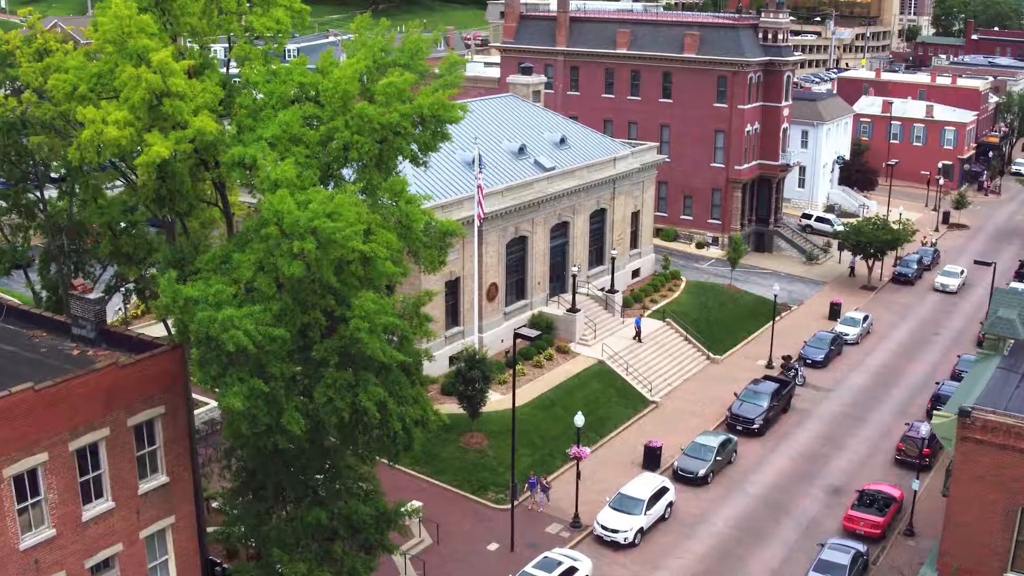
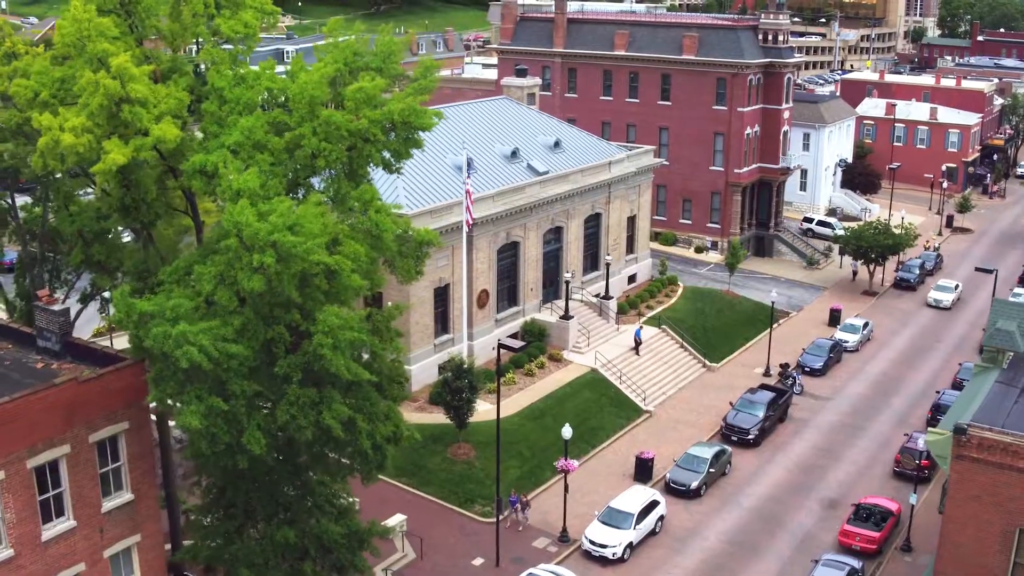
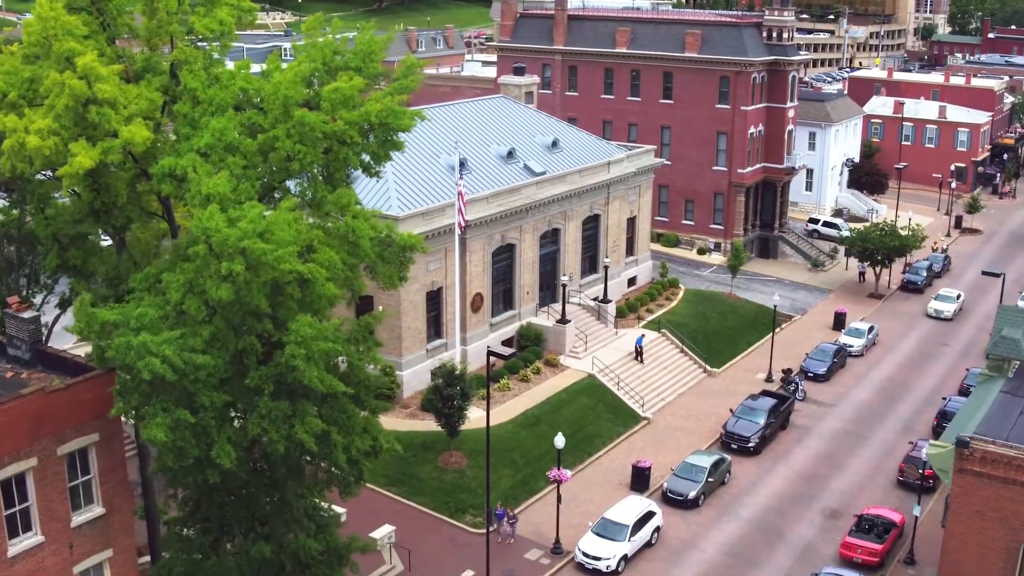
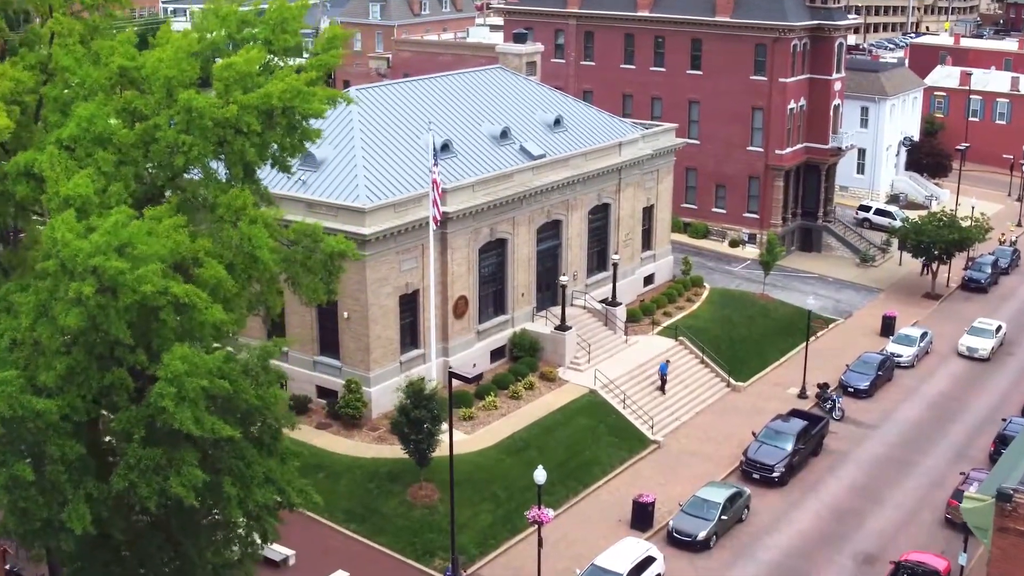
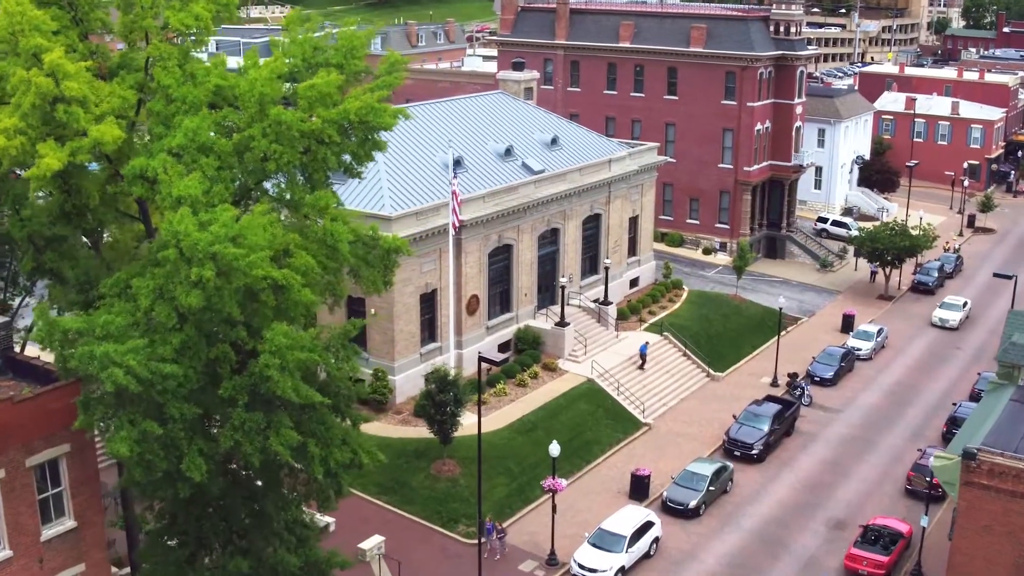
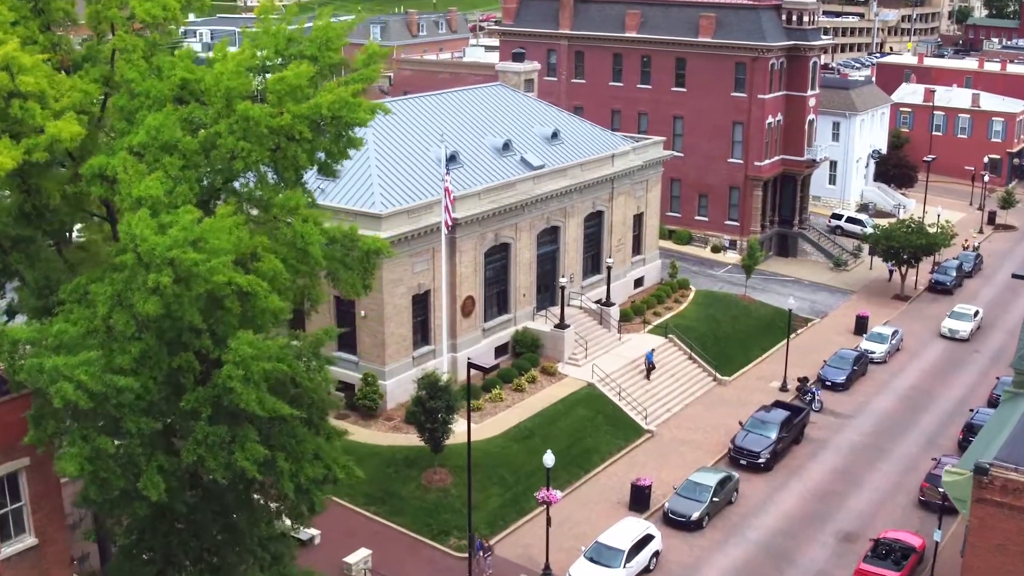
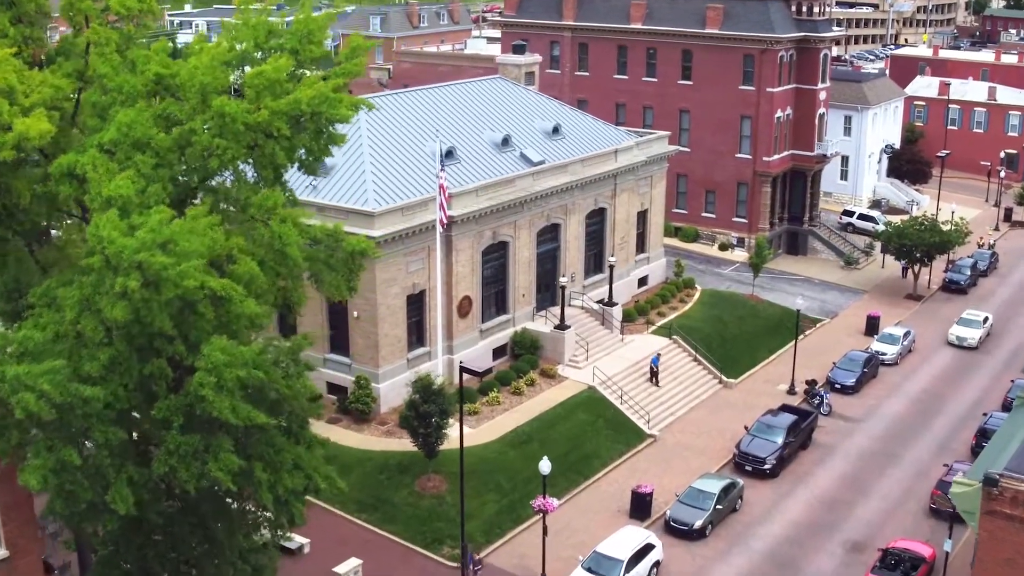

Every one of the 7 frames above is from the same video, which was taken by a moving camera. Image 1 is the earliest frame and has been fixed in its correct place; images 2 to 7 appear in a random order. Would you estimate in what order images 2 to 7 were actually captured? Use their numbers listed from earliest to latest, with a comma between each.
2, 3, 5, 6, 7, 4
